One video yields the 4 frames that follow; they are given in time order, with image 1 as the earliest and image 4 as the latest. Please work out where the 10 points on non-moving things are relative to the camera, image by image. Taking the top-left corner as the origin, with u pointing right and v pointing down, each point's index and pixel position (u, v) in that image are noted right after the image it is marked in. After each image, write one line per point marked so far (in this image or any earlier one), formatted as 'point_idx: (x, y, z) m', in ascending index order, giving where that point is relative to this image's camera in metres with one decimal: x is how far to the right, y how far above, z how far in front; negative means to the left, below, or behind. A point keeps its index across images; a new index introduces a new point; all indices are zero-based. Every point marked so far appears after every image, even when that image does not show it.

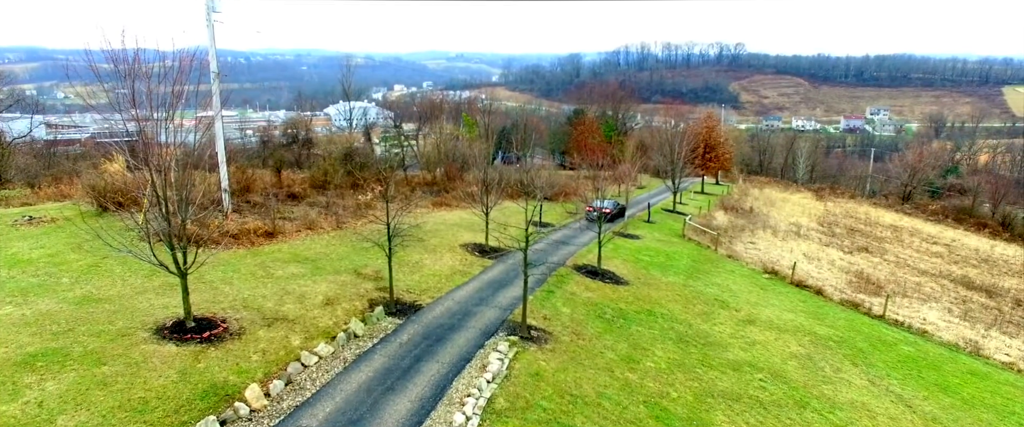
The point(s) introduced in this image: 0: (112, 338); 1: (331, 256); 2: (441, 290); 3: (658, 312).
0: (-7.2, -2.3, +11.9) m
1: (-4.9, -1.2, +17.8) m
2: (-1.8, -1.9, +16.6) m
3: (+3.9, -2.7, +17.9) m
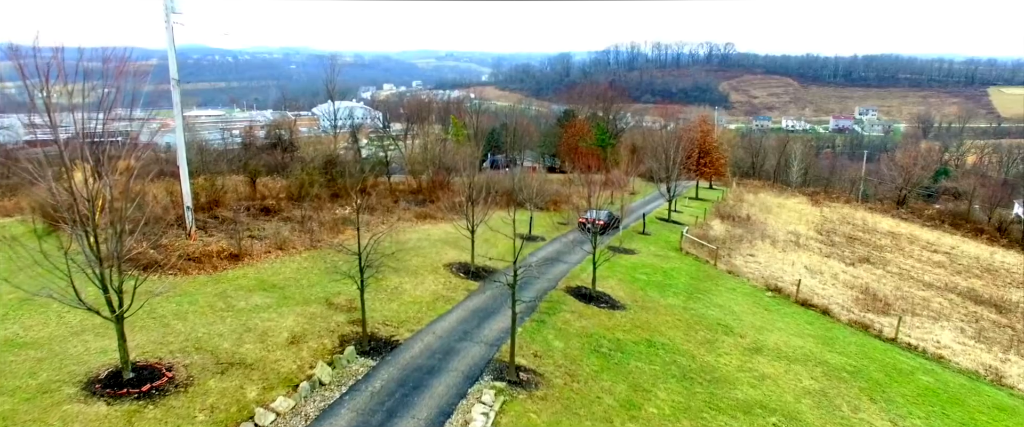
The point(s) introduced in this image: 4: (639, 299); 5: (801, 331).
0: (-7.4, -2.8, +10.3) m
1: (-5.2, -1.7, +16.3) m
2: (-2.1, -2.5, +15.1) m
3: (+3.6, -3.2, +16.5) m
4: (+3.8, -2.5, +19.6) m
5: (+8.6, -3.5, +19.8) m
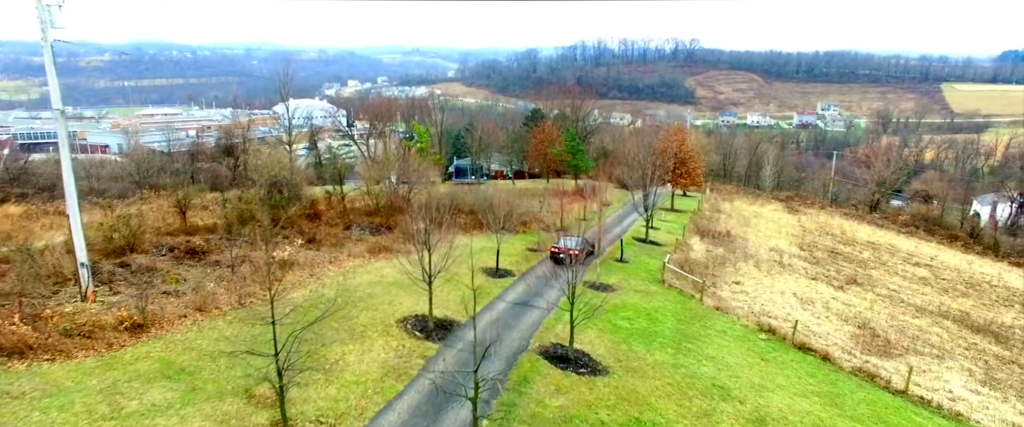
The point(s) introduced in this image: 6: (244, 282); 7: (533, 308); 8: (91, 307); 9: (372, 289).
0: (-7.9, -4.2, +7.3) m
1: (-5.9, -3.0, +13.3) m
2: (-2.8, -3.7, +12.3) m
3: (+2.9, -4.4, +14.0) m
4: (+2.9, -3.7, +17.1) m
5: (+7.7, -4.6, +17.5) m
6: (-7.3, -1.8, +18.0) m
7: (+0.6, -2.8, +19.8) m
8: (-9.5, -2.1, +14.9) m
9: (-4.1, -2.2, +19.5) m
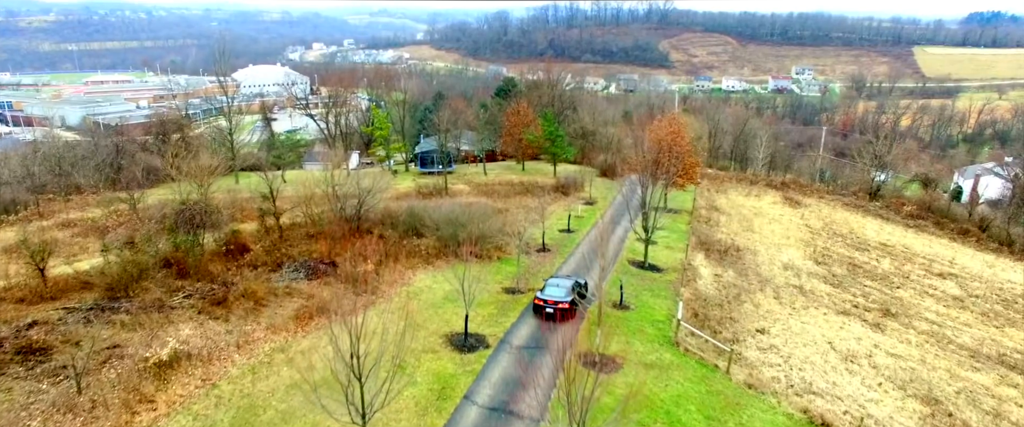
0: (-7.9, -6.6, +1.5) m
1: (-6.2, -5.0, +7.6) m
2: (-3.0, -5.8, +6.8) m
3: (+2.6, -6.3, +8.7) m
4: (+2.4, -5.4, +11.8) m
5: (+7.2, -6.3, +12.4) m
6: (-7.8, -3.7, +12.2) m
7: (0.0, -4.5, +14.3) m
8: (-9.8, -4.1, +9.0) m
9: (-4.7, -3.9, +13.8) m
